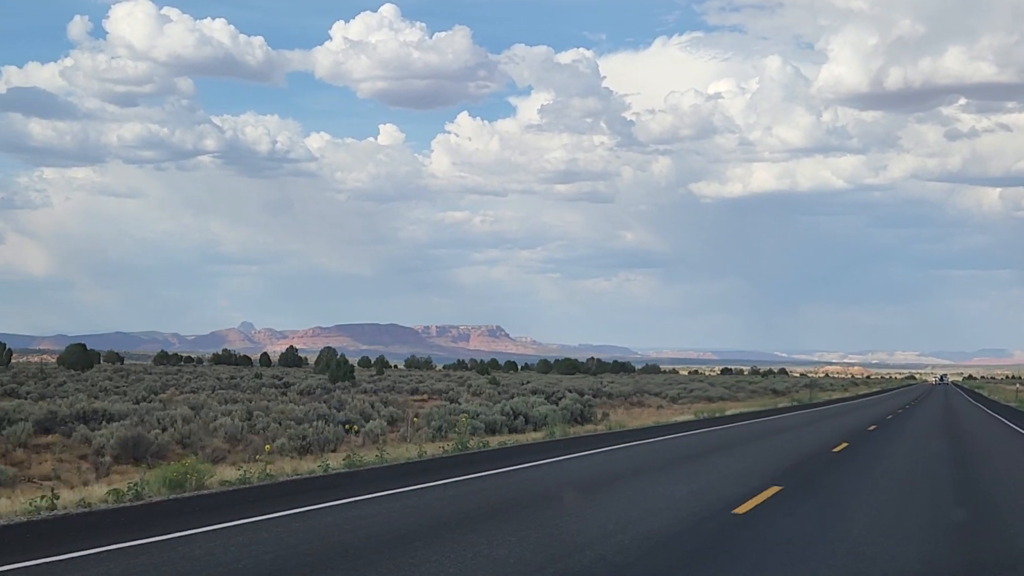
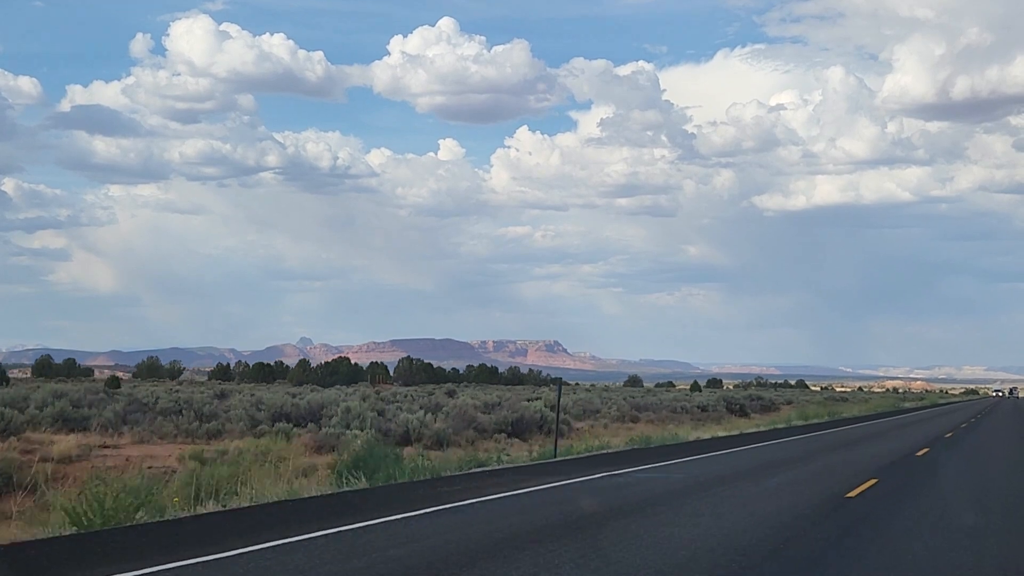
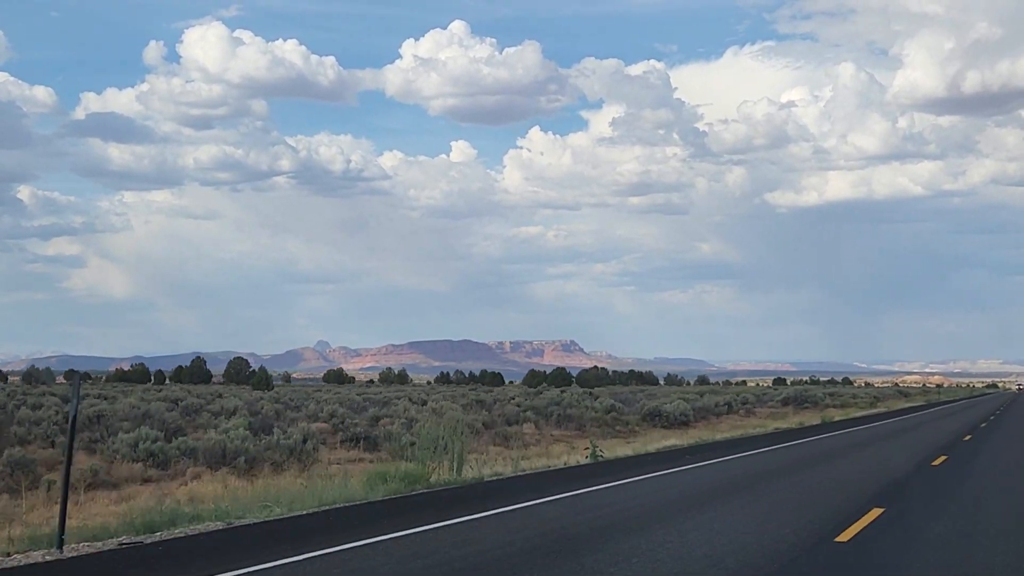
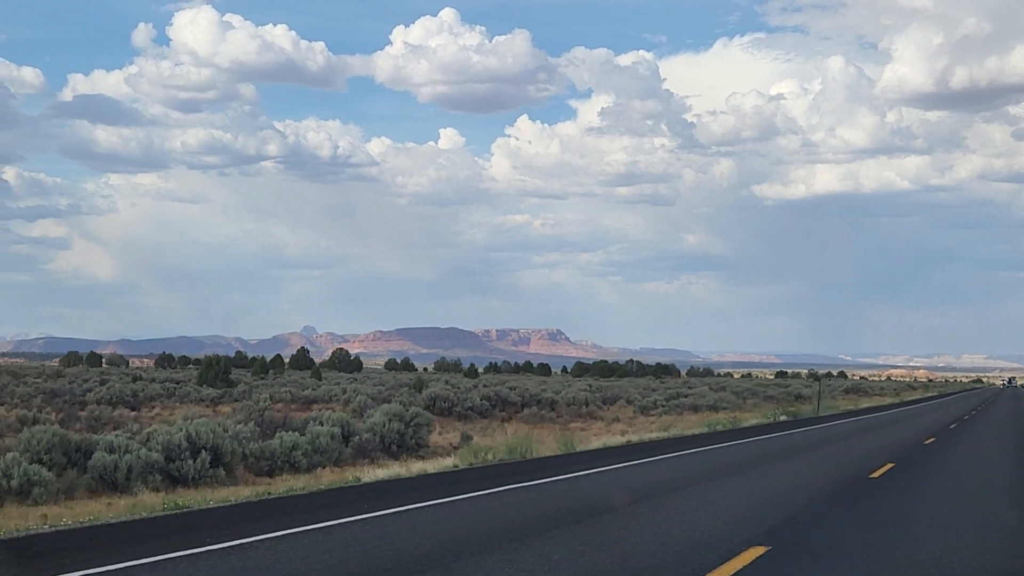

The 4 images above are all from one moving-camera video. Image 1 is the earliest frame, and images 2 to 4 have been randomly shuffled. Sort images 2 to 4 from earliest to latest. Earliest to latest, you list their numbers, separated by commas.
4, 3, 2
